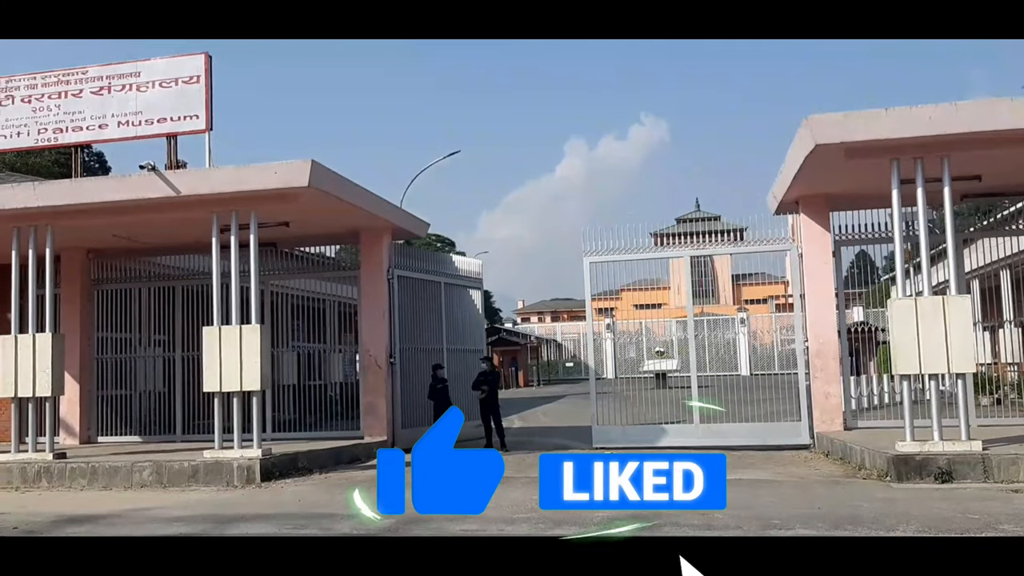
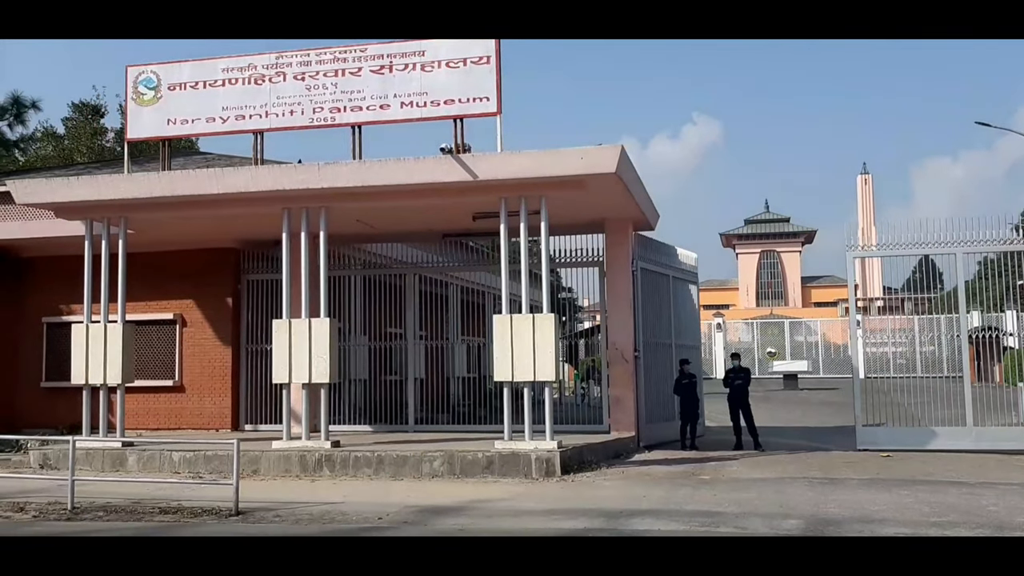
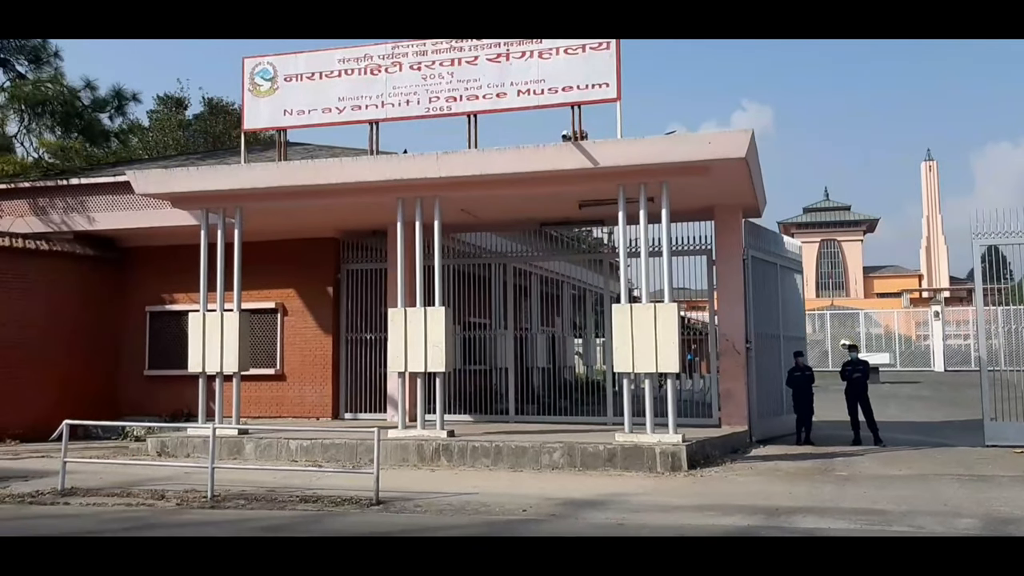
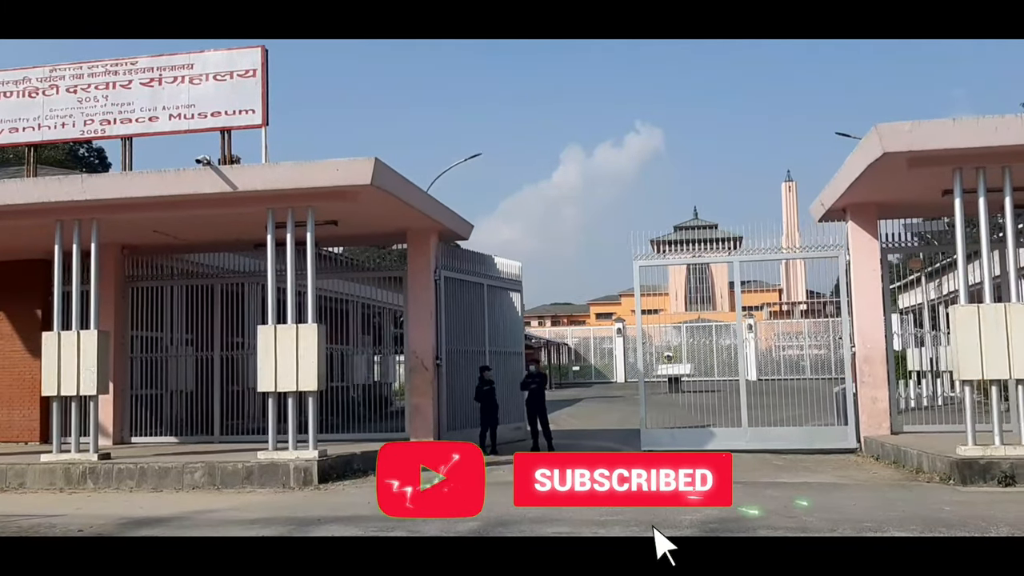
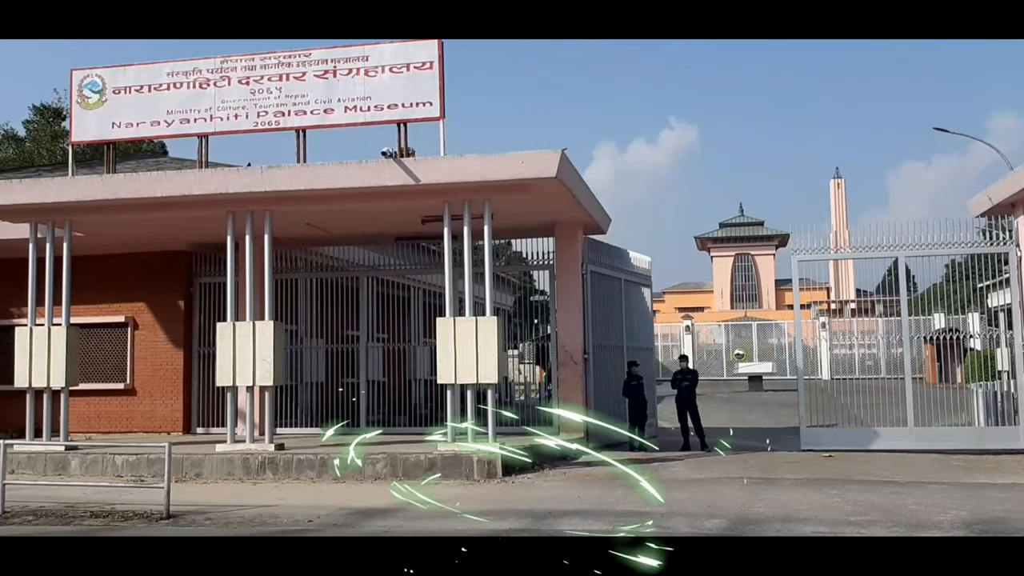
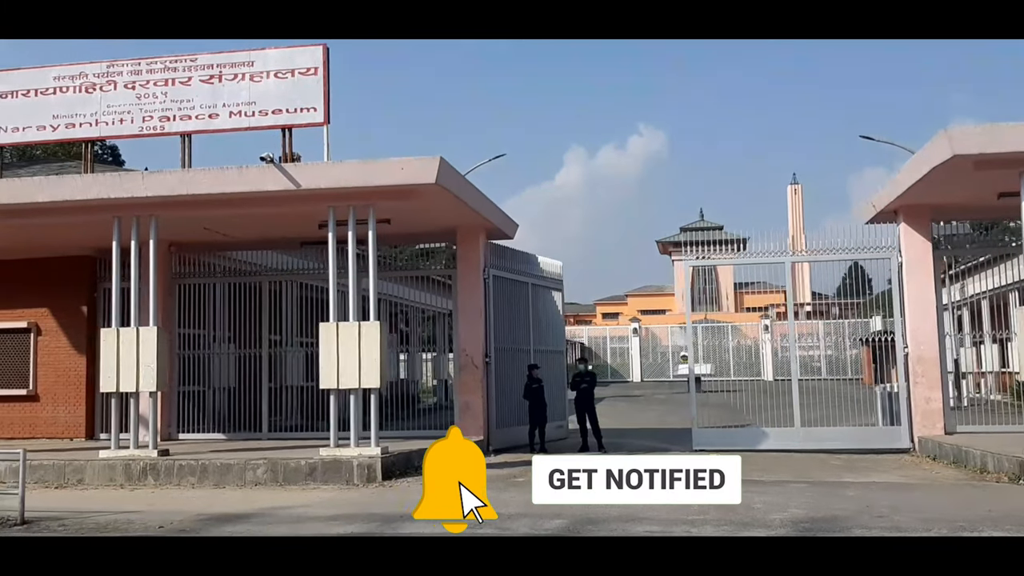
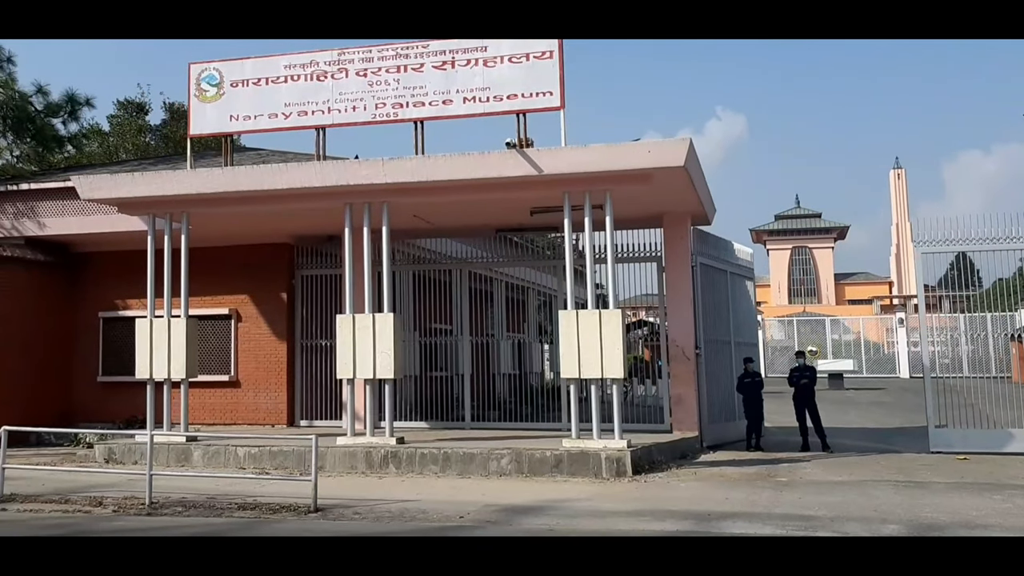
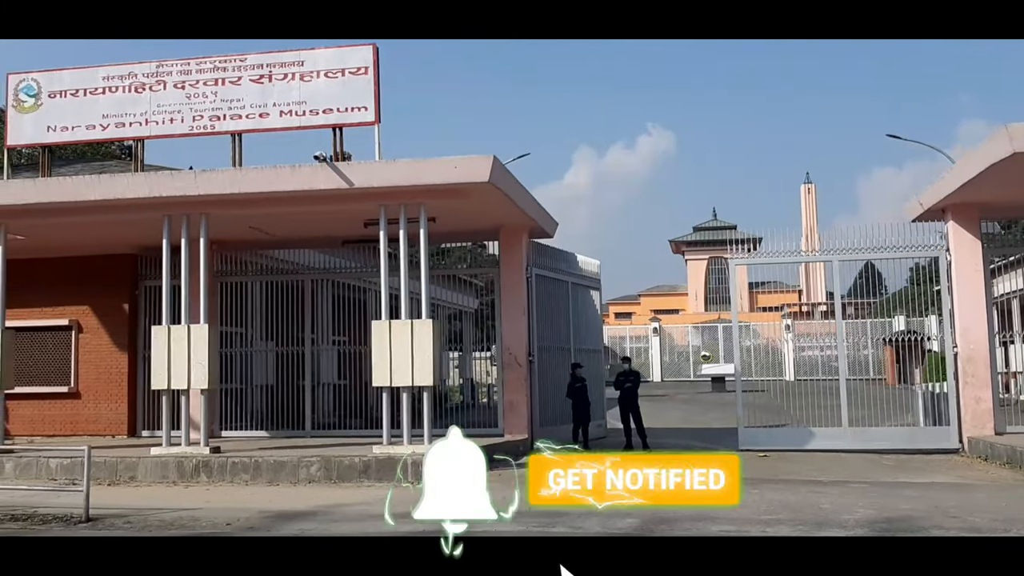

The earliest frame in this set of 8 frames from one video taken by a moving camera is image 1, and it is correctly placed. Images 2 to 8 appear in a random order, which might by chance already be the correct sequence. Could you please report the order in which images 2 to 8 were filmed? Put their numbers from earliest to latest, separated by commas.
4, 6, 8, 5, 2, 7, 3
